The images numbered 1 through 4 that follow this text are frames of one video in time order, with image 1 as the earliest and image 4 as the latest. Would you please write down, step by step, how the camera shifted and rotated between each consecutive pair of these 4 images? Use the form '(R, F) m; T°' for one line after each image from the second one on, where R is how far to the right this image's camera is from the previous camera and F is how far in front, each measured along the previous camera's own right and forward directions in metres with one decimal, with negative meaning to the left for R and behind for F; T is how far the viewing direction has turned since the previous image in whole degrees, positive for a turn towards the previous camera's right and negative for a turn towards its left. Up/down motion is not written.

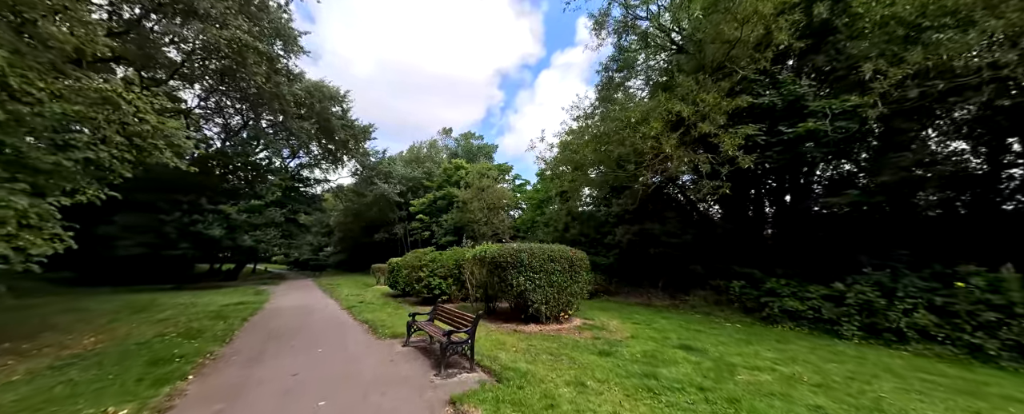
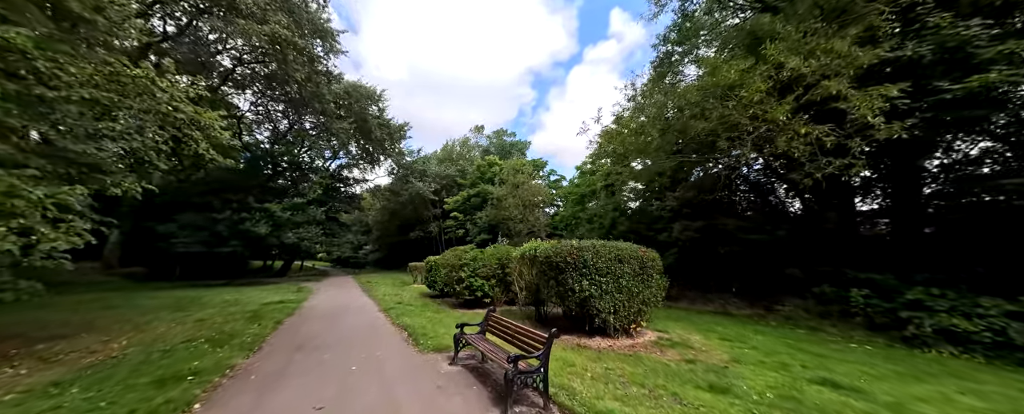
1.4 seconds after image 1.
(-0.6, +1.2) m; -6°
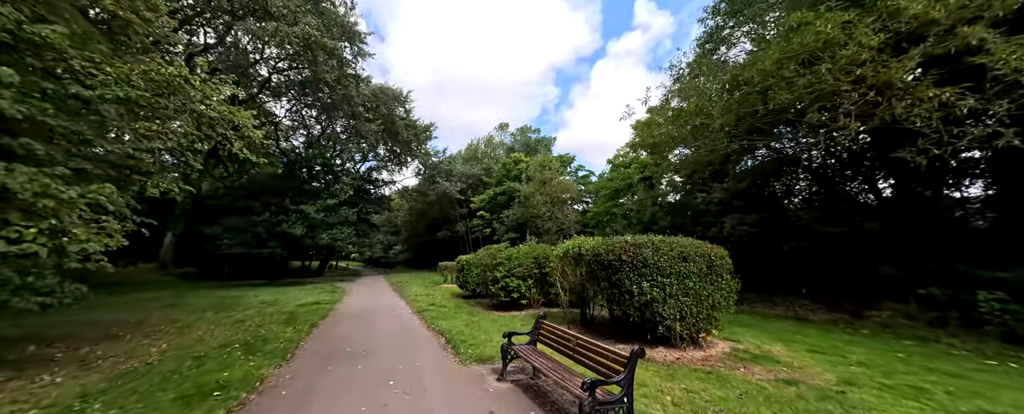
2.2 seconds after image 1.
(-0.4, +0.7) m; -4°
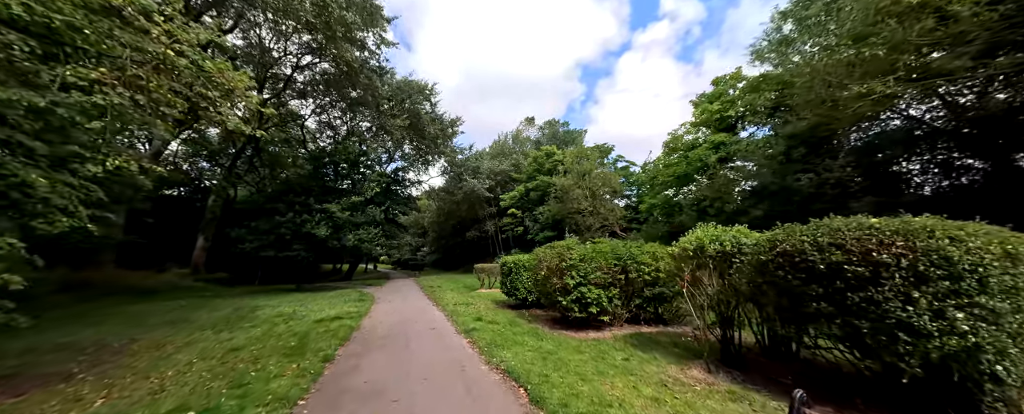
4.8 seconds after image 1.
(-1.2, +2.5) m; -4°
